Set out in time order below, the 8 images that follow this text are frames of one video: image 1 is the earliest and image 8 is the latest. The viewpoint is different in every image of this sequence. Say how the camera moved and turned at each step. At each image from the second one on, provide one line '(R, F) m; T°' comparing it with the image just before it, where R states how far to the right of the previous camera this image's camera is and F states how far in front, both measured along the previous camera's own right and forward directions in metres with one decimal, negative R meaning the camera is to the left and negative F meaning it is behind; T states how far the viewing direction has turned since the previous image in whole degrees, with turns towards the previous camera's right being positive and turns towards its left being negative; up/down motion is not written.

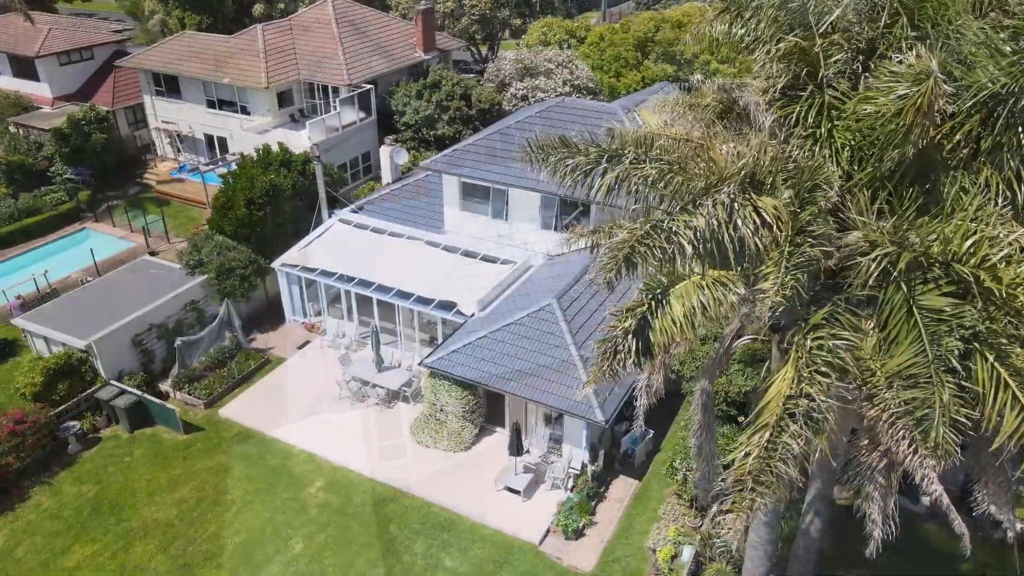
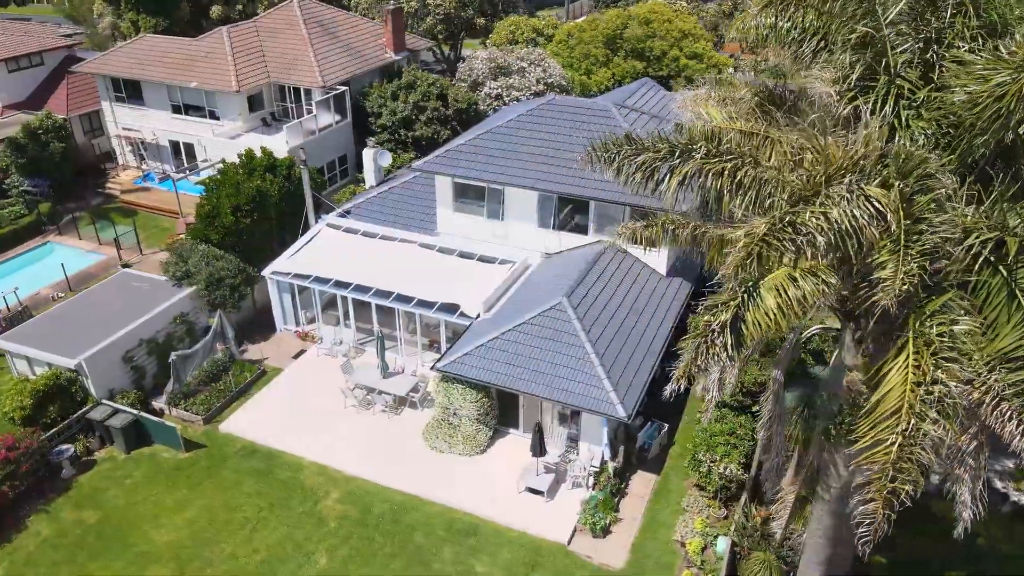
(-2.2, +0.3) m; +4°
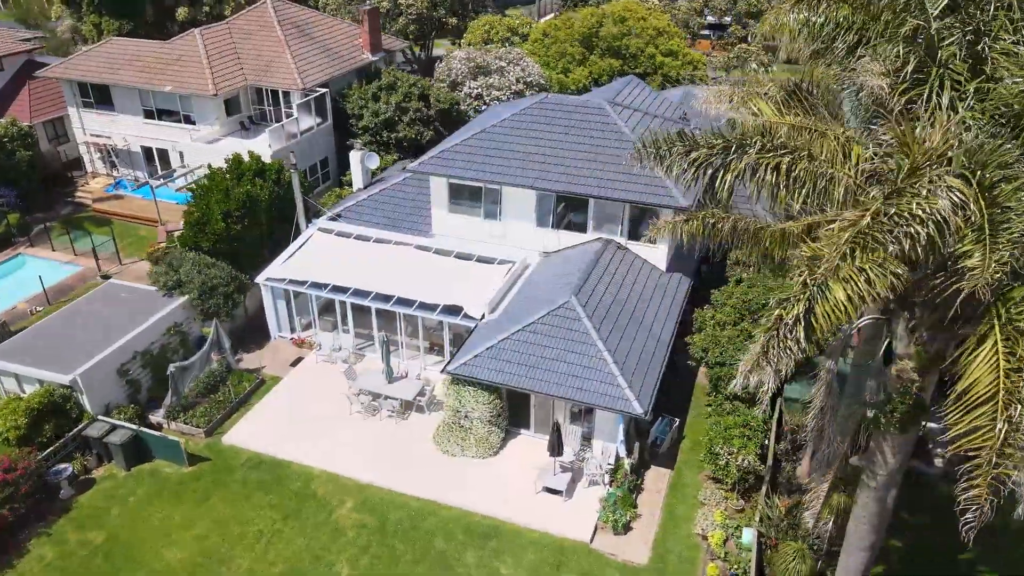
(-1.8, +0.2) m; +3°
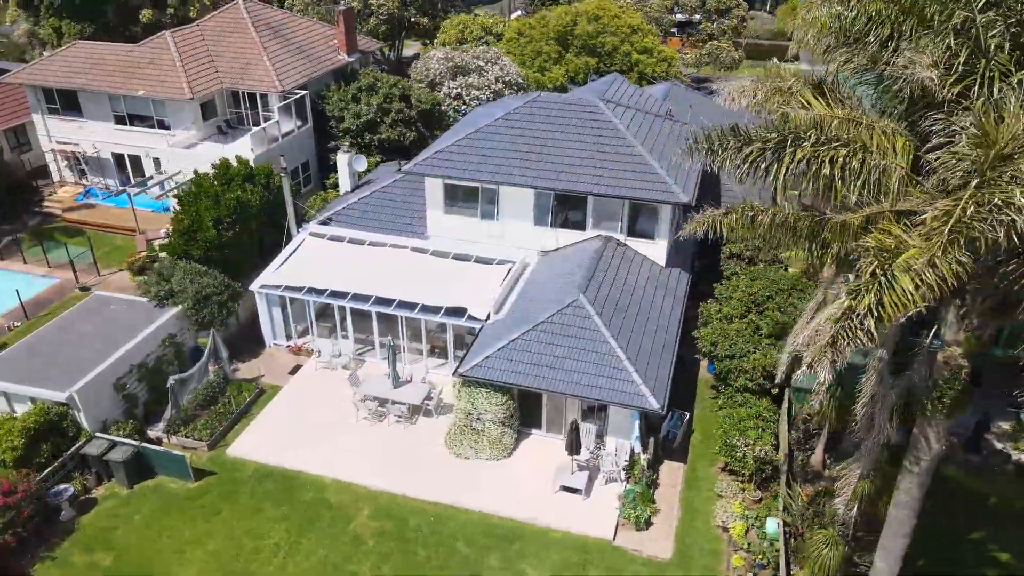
(-1.8, +0.2) m; +3°
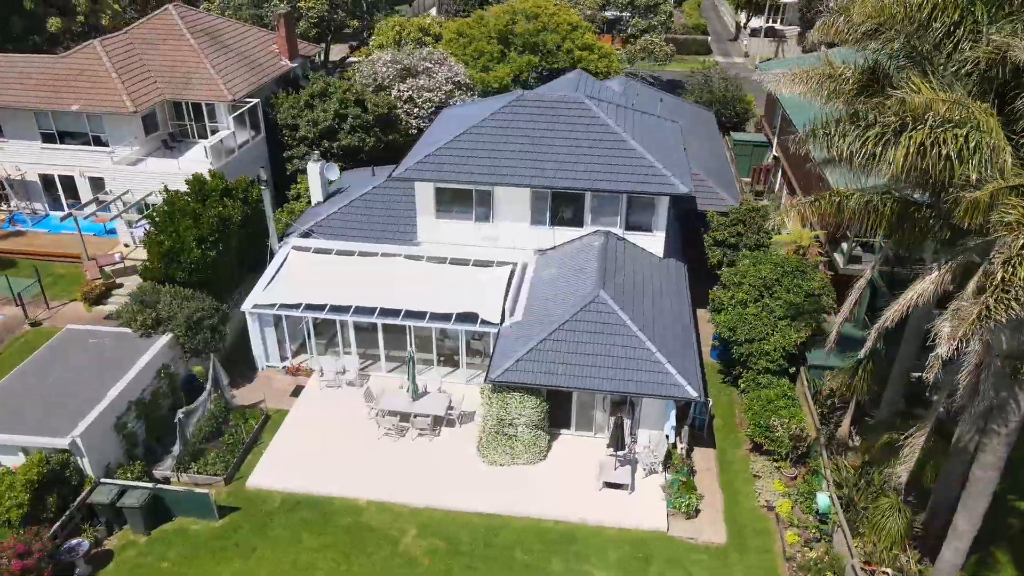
(-4.4, +0.7) m; +8°
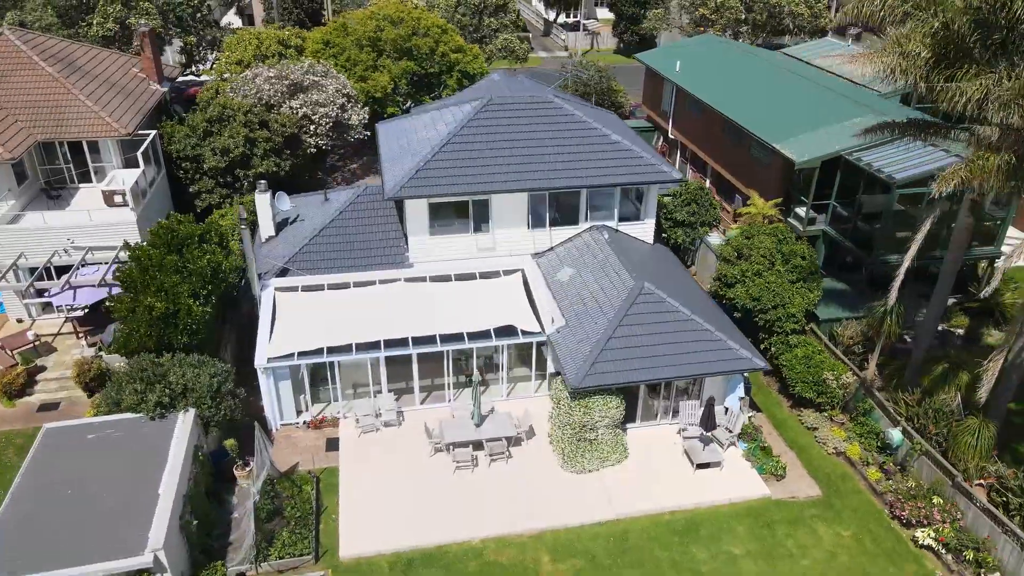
(-9.6, +2.1) m; +17°
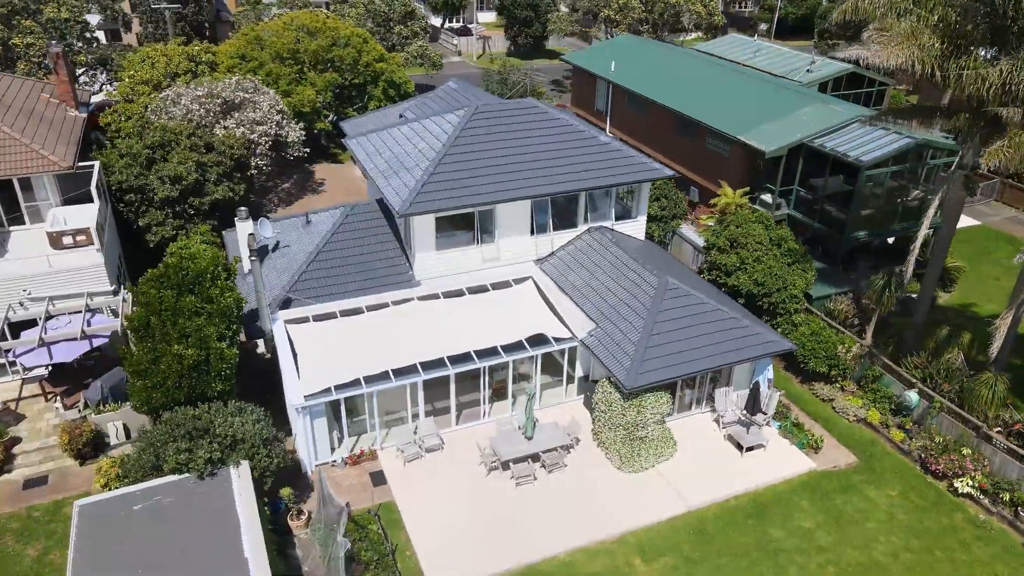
(-6.1, +0.9) m; +10°
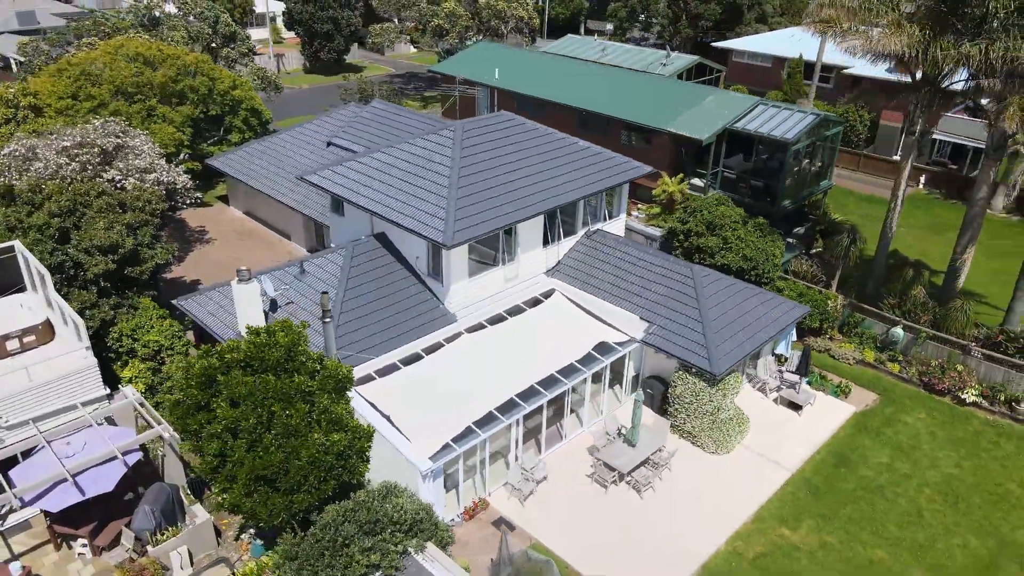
(-11.2, +2.6) m; +19°
